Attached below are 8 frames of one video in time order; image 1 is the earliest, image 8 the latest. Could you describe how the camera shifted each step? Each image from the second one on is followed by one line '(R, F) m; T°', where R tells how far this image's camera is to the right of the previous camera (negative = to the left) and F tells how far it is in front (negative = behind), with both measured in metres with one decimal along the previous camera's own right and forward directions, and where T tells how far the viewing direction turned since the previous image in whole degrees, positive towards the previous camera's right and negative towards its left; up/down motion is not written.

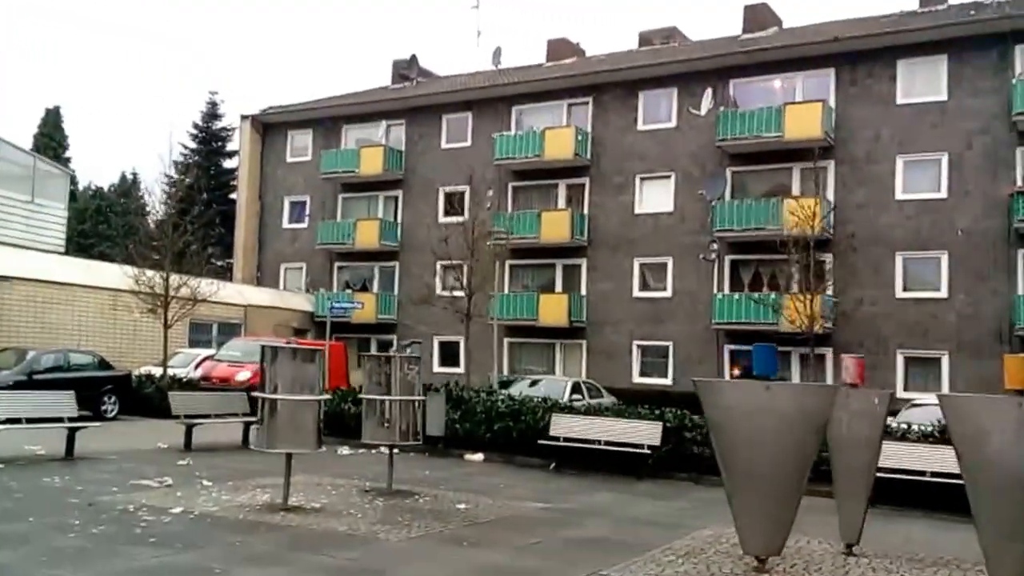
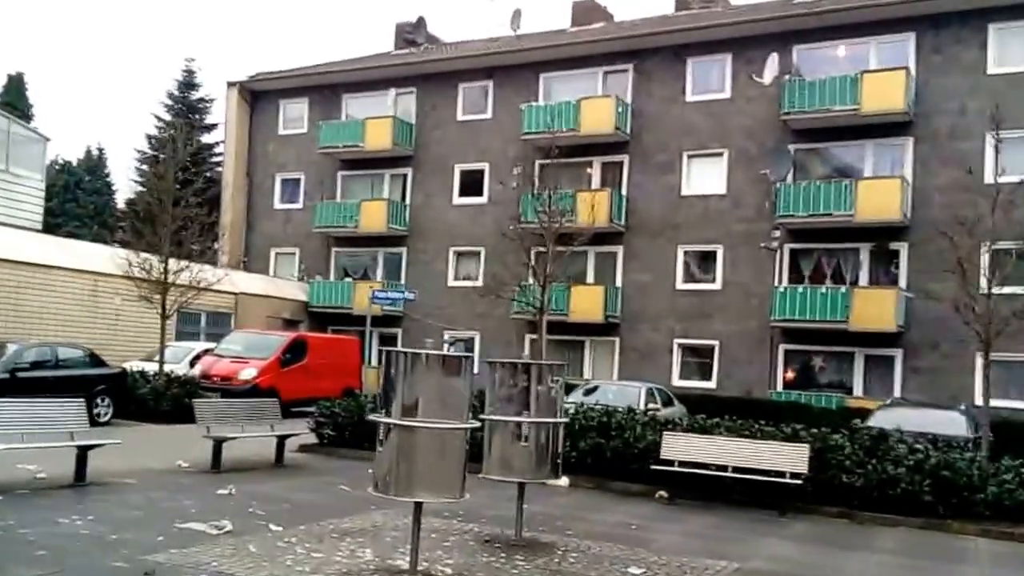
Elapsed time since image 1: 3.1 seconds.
(-2.1, +3.1) m; +3°
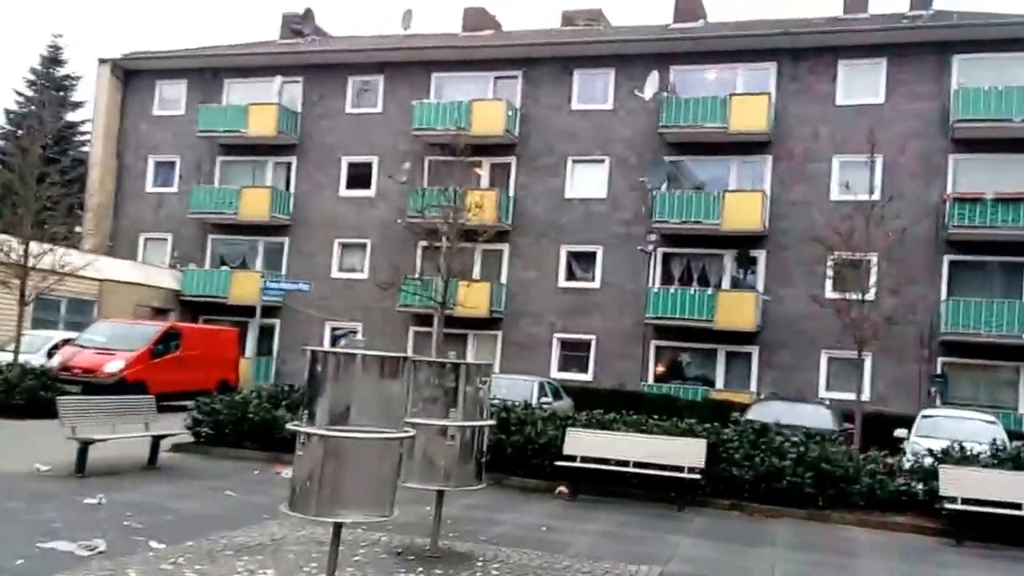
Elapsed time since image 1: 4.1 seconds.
(-1.0, -0.8) m; +8°
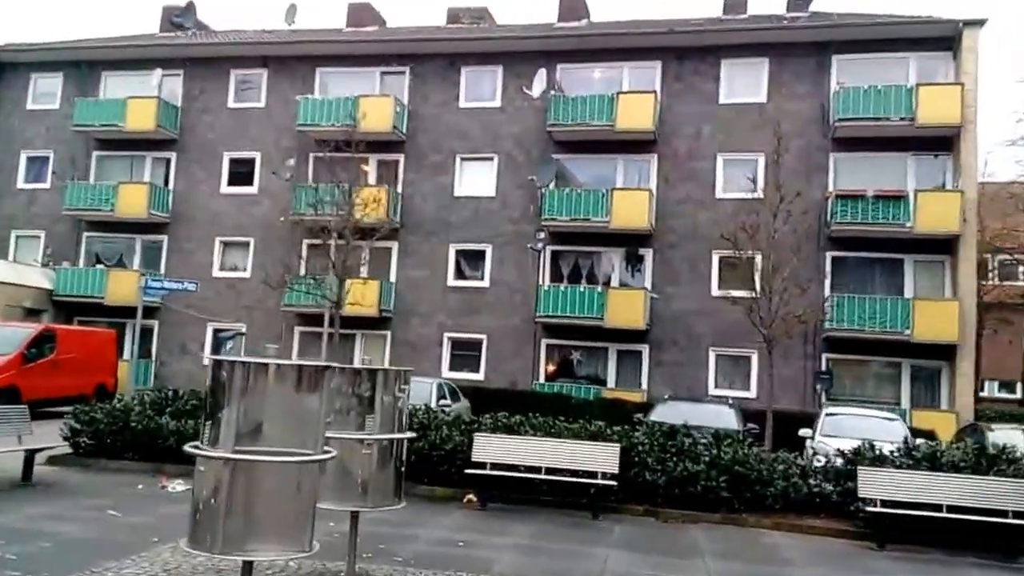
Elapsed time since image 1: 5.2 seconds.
(-0.6, +0.3) m; +7°
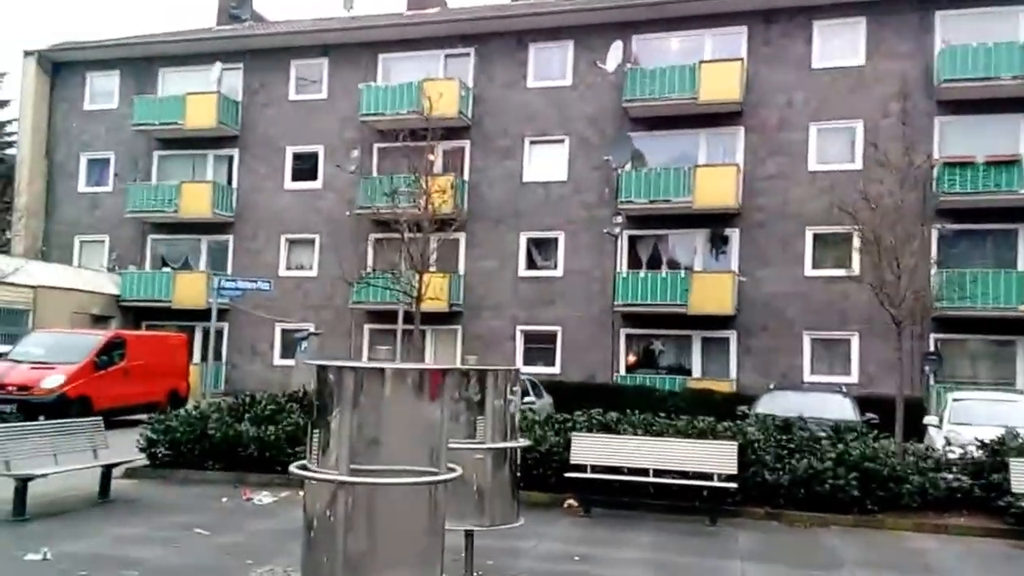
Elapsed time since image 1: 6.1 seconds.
(-0.6, +1.1) m; -3°
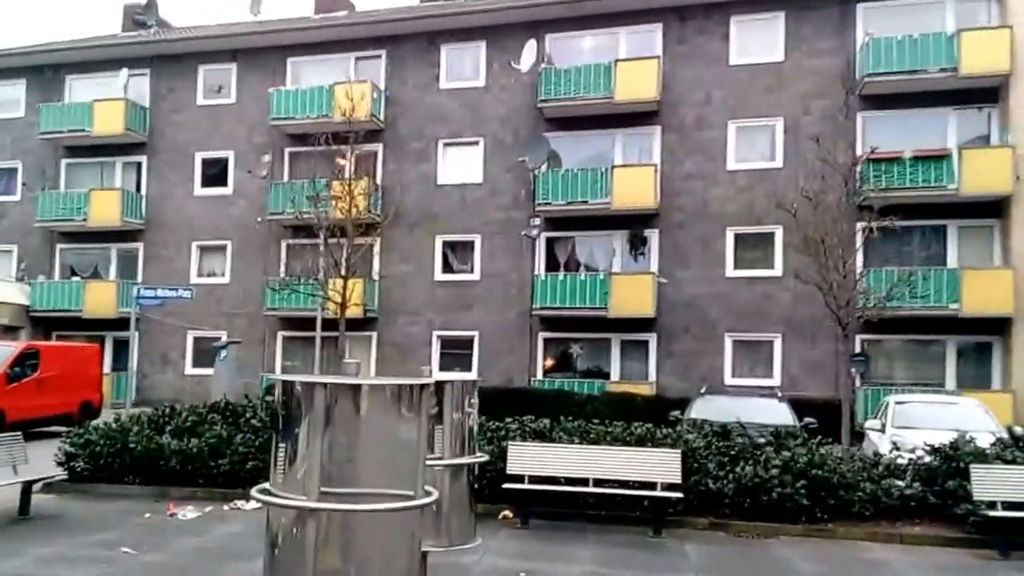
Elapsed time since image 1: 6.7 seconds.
(-0.3, +0.5) m; +5°
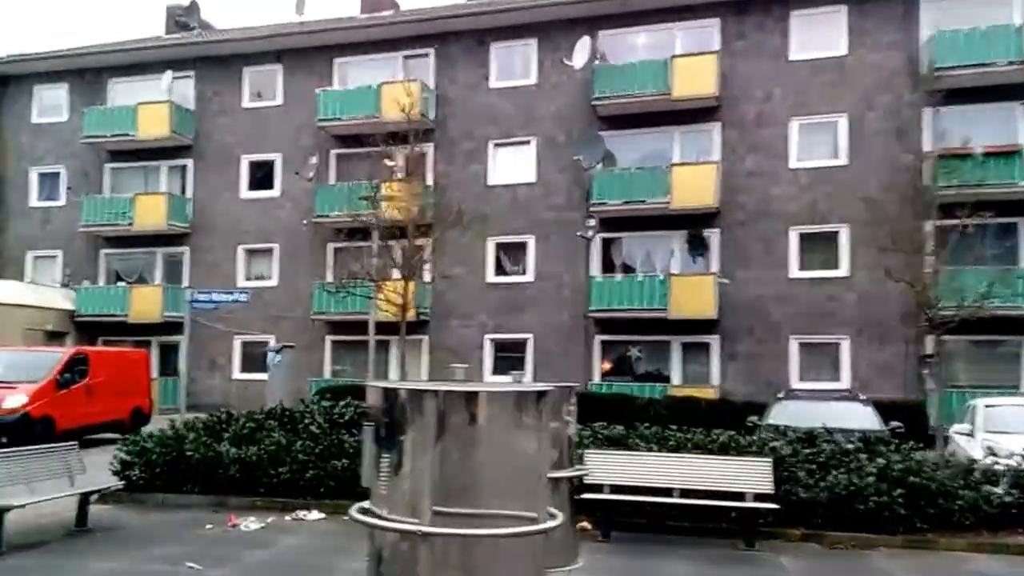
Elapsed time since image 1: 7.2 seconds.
(-0.6, +0.5) m; -1°
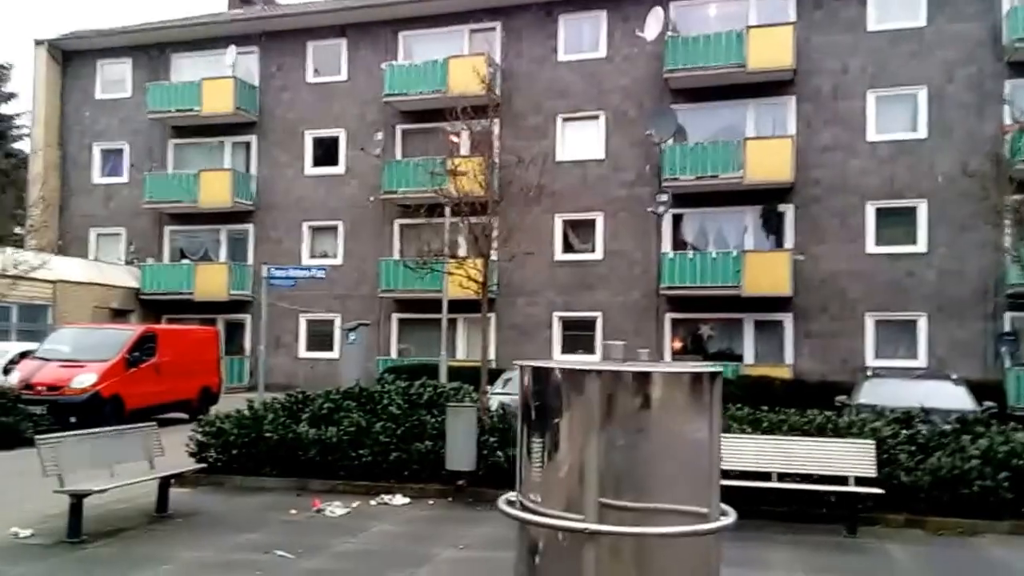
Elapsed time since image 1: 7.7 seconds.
(-0.5, +0.3) m; -2°
